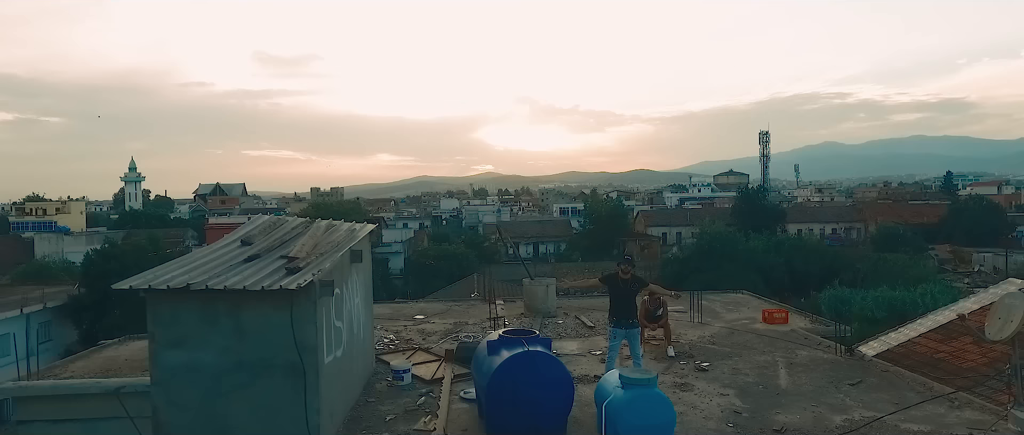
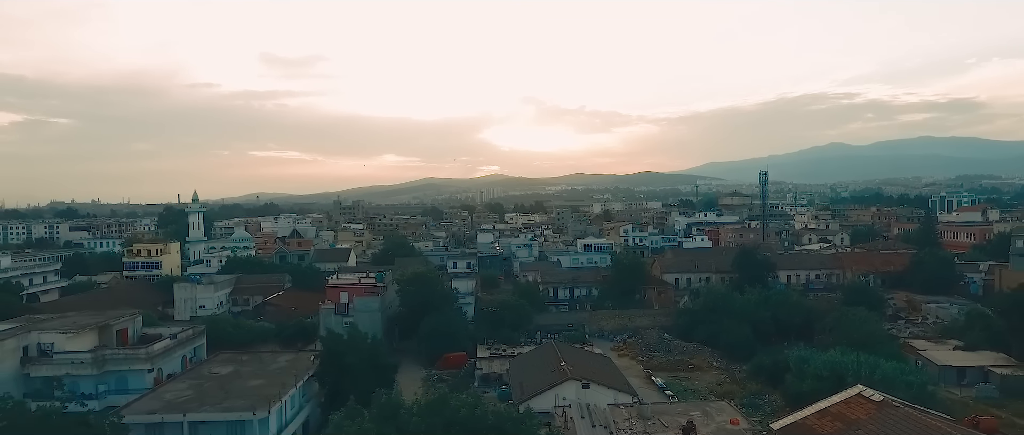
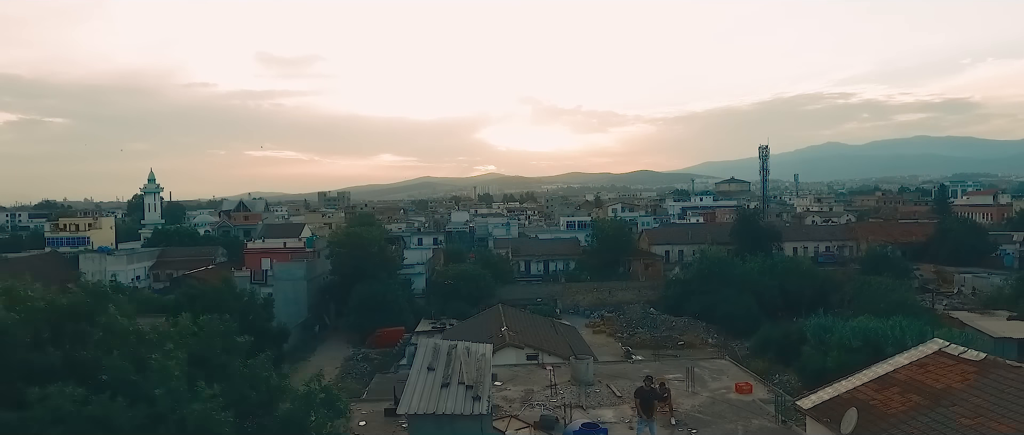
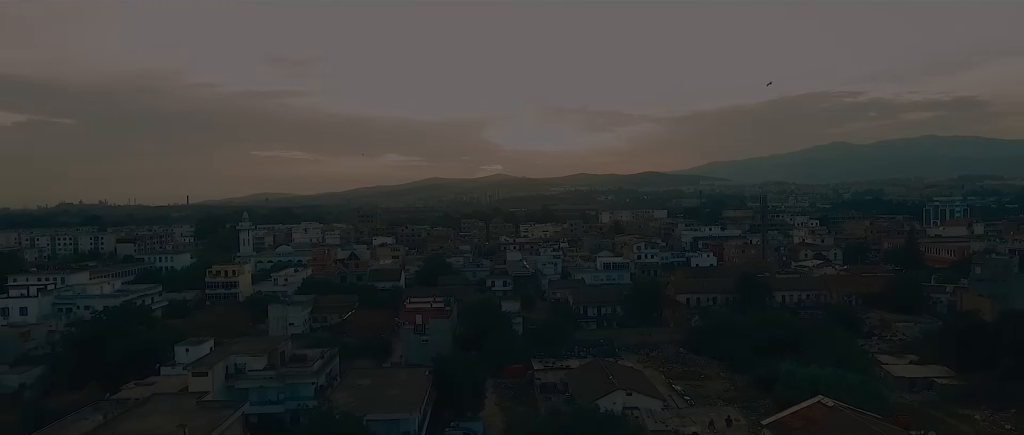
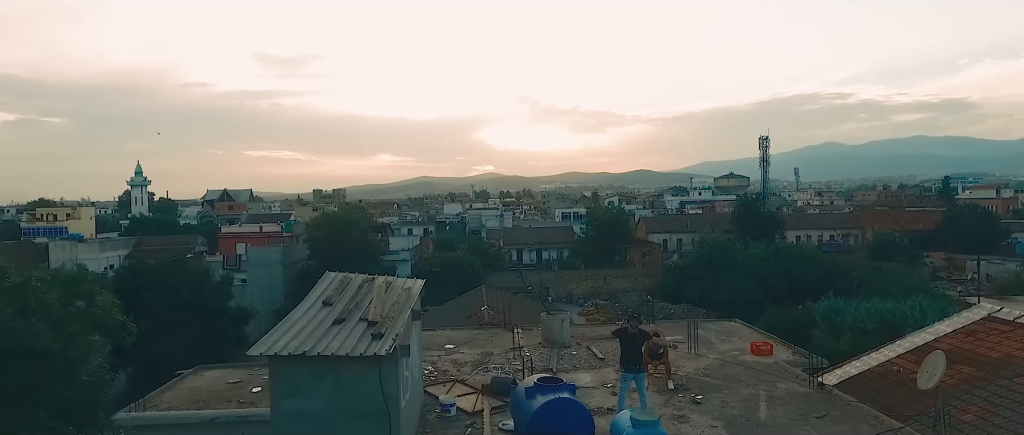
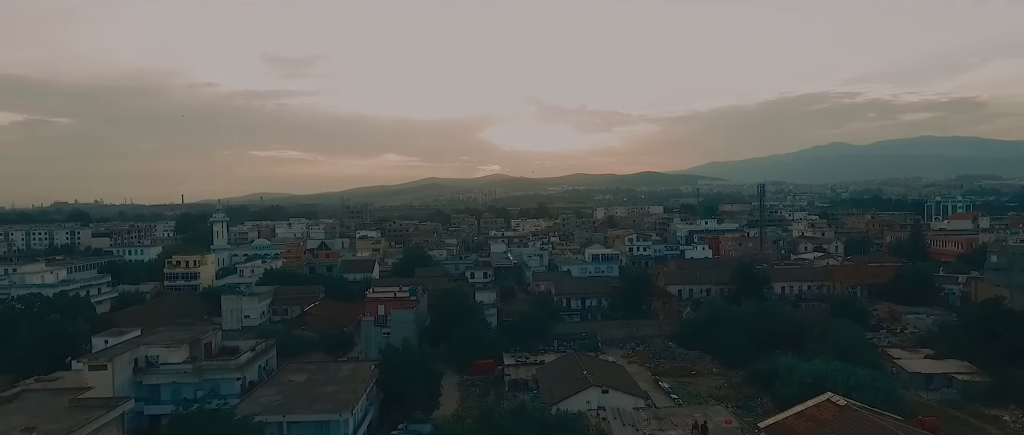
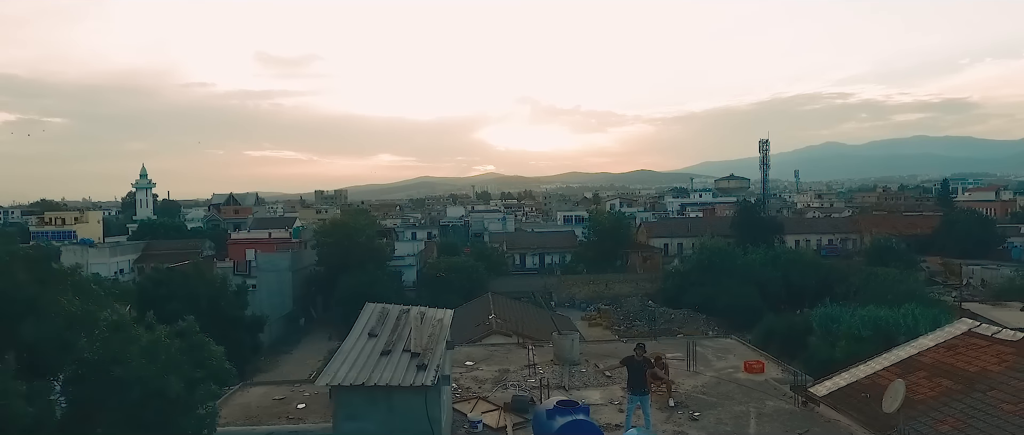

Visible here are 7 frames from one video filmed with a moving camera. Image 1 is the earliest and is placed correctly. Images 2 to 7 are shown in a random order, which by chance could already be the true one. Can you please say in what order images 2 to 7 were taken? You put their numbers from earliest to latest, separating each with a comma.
5, 7, 3, 2, 6, 4
